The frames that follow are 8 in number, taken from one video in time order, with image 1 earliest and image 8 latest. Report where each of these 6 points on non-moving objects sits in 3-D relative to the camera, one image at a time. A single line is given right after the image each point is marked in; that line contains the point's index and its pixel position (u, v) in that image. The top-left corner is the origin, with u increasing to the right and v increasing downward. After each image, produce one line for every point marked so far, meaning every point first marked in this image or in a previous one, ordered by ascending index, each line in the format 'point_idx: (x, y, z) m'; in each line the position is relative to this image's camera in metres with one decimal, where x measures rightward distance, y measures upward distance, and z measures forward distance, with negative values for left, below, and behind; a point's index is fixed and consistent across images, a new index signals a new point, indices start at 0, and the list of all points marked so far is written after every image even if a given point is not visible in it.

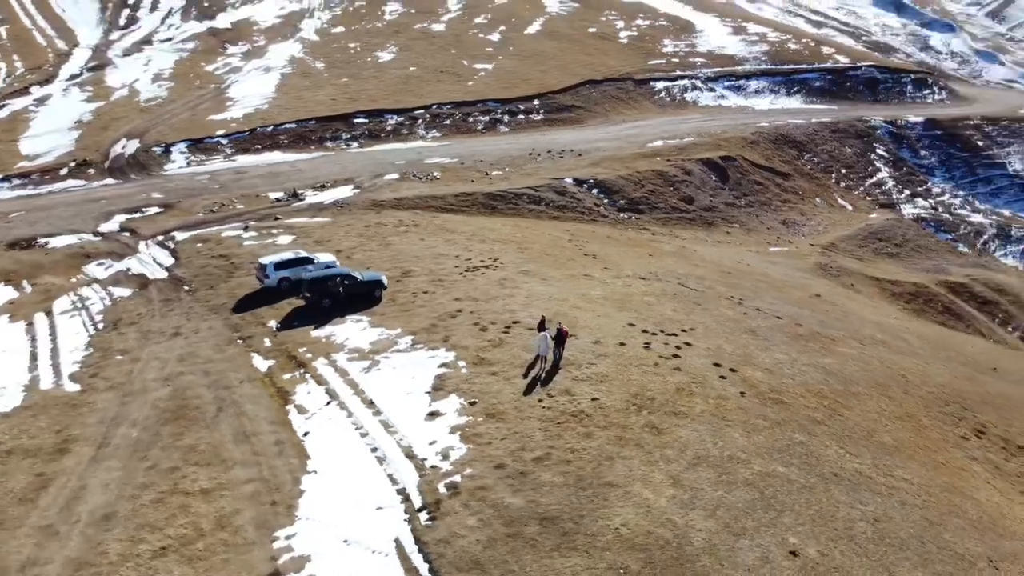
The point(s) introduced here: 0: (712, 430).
0: (+4.6, -3.2, +18.4) m
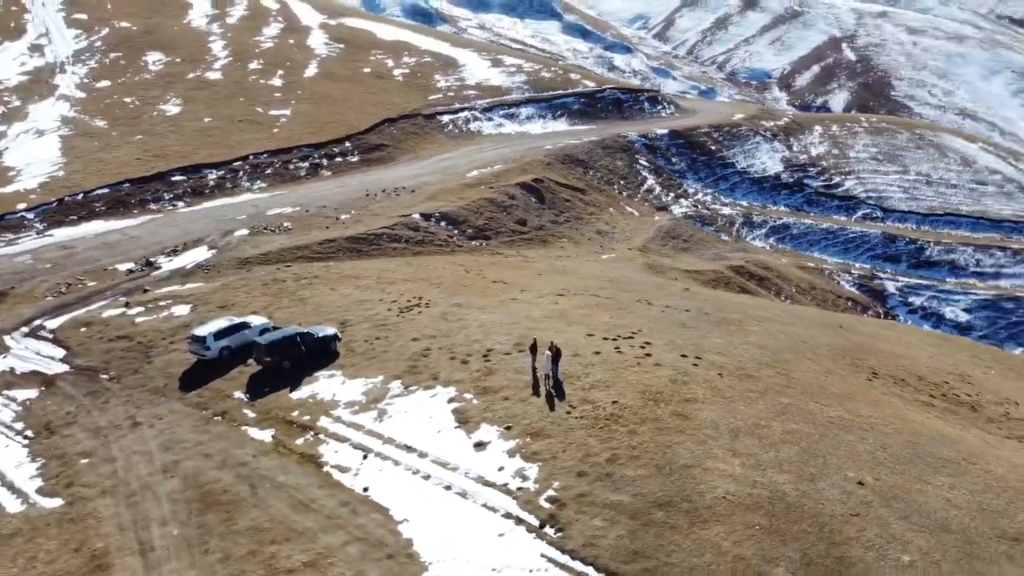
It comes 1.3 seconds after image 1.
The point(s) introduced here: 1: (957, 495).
0: (+5.6, -3.2, +21.6) m
1: (+9.6, -4.5, +17.3) m
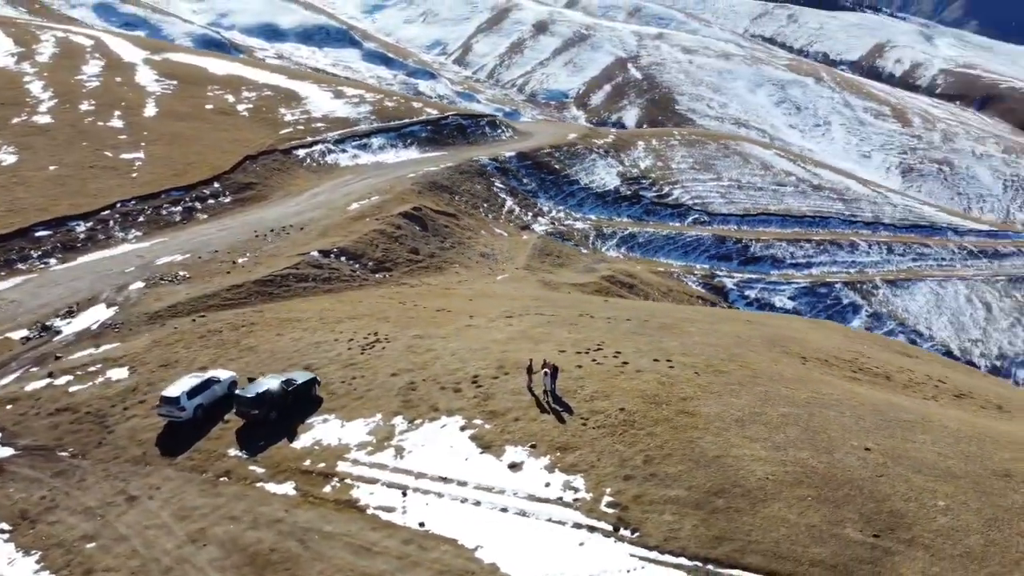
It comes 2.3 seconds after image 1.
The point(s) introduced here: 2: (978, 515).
0: (+6.0, -3.3, +23.8) m
1: (+10.9, -4.1, +20.5) m
2: (+9.9, -4.8, +16.9) m
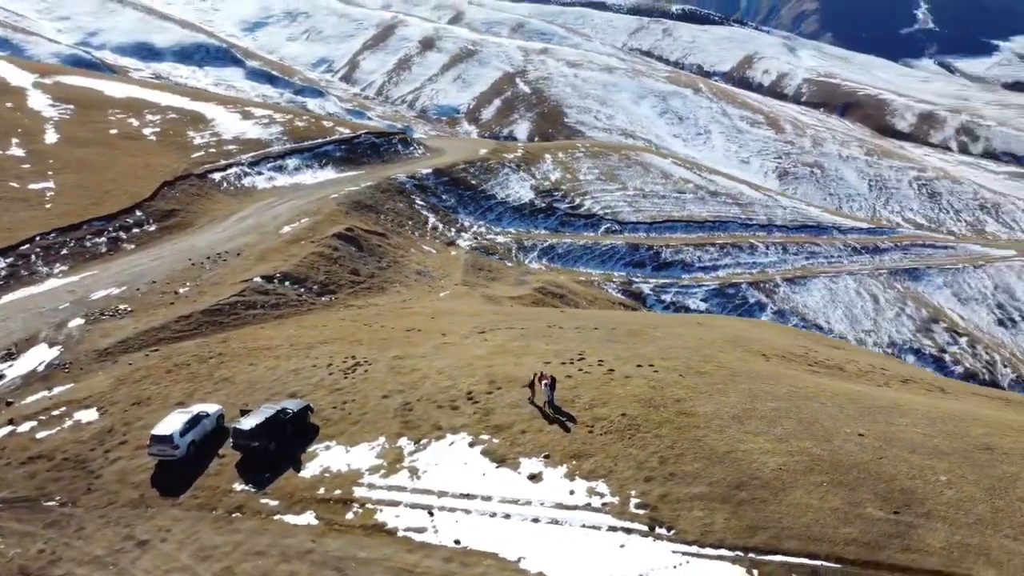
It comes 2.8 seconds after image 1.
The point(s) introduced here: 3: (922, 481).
0: (+6.1, -3.5, +25.1) m
1: (+11.4, -3.9, +22.5) m
2: (+10.9, -4.6, +18.7) m
3: (+9.8, -4.6, +19.1) m
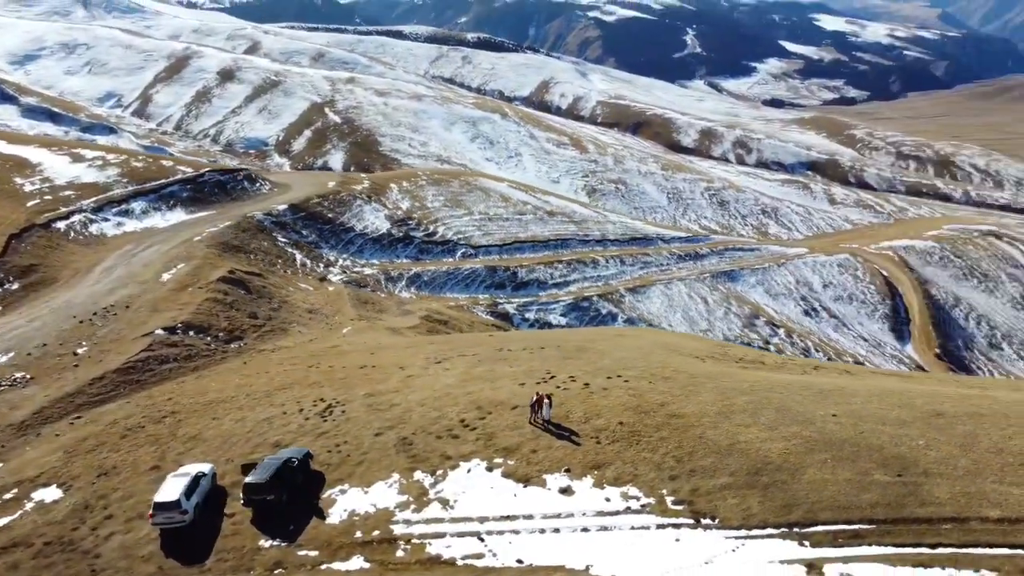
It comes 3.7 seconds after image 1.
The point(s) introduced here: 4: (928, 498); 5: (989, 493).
0: (+6.0, -3.8, +27.4) m
1: (+11.8, -3.8, +26.1) m
2: (+12.1, -4.3, +22.3) m
3: (+11.0, -4.4, +22.4) m
4: (+10.3, -5.2, +20.0) m
5: (+11.7, -5.0, +19.8) m
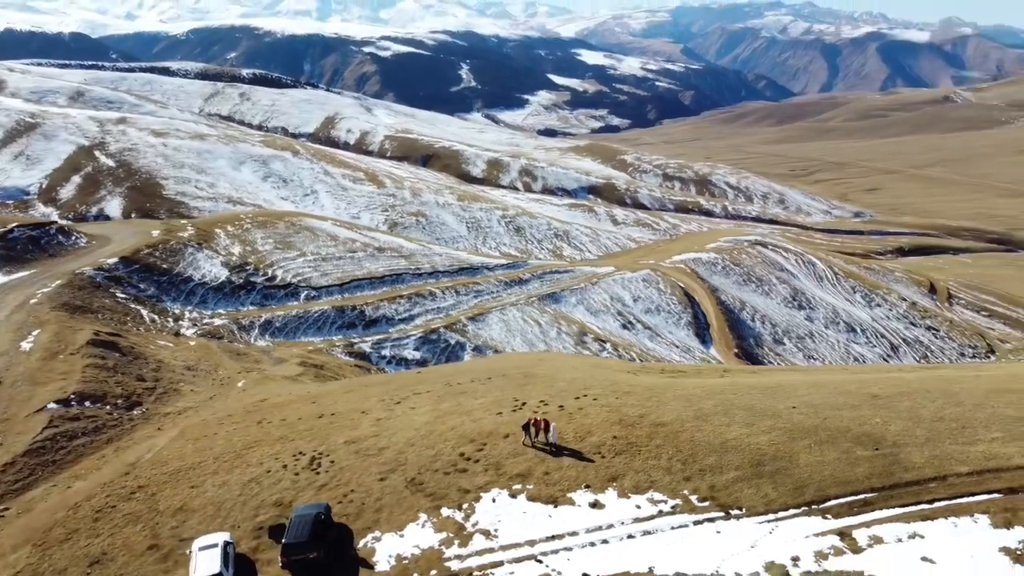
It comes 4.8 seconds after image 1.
0: (+5.5, -4.6, +30.0) m
1: (+11.5, -4.0, +30.2) m
2: (+12.8, -4.3, +26.6) m
3: (+11.7, -4.5, +26.4) m
4: (+11.7, -5.2, +23.9) m
5: (+13.1, -4.9, +24.0) m
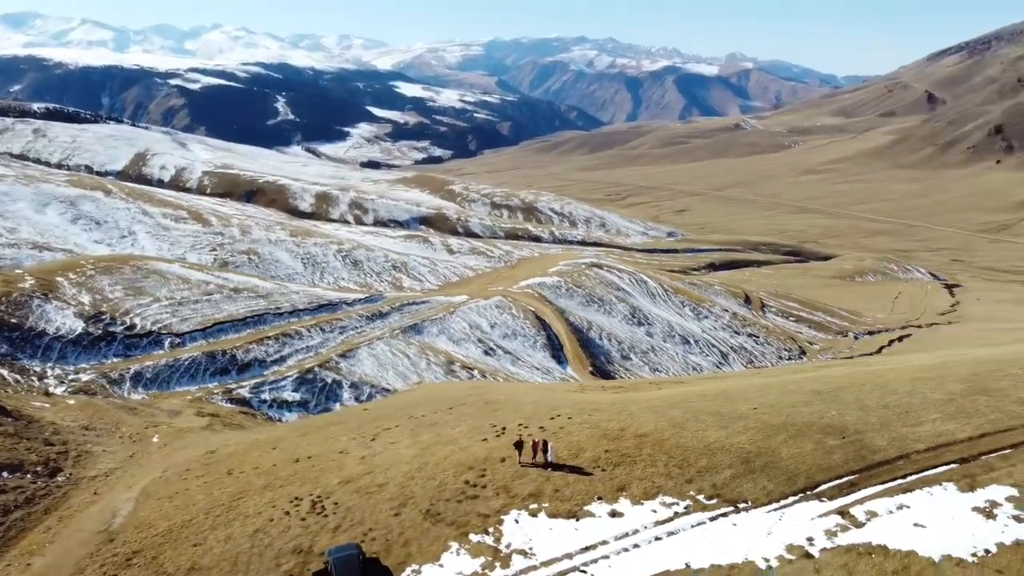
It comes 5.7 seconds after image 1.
0: (+5.0, -5.4, +32.2) m
1: (+10.7, -4.5, +33.6) m
2: (+12.7, -4.6, +30.4) m
3: (+11.7, -4.9, +30.0) m
4: (+12.3, -5.5, +27.5) m
5: (+13.6, -5.1, +28.0) m
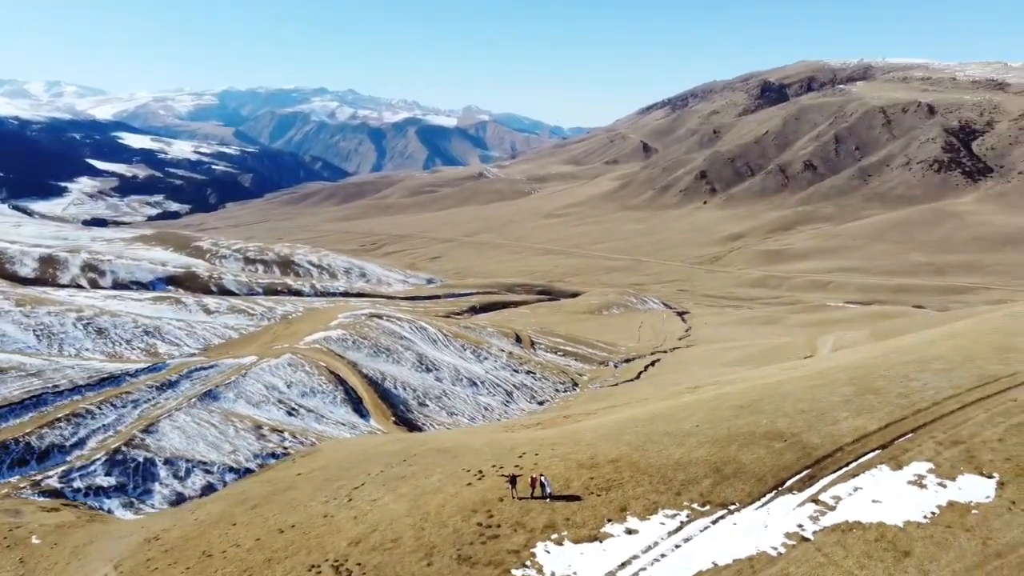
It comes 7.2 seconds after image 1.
0: (+3.9, -7.1, +35.3) m
1: (+8.8, -6.0, +38.5) m
2: (+11.7, -5.8, +36.0) m
3: (+10.9, -6.1, +35.3) m
4: (+12.3, -6.5, +33.0) m
5: (+13.3, -6.1, +33.9) m
